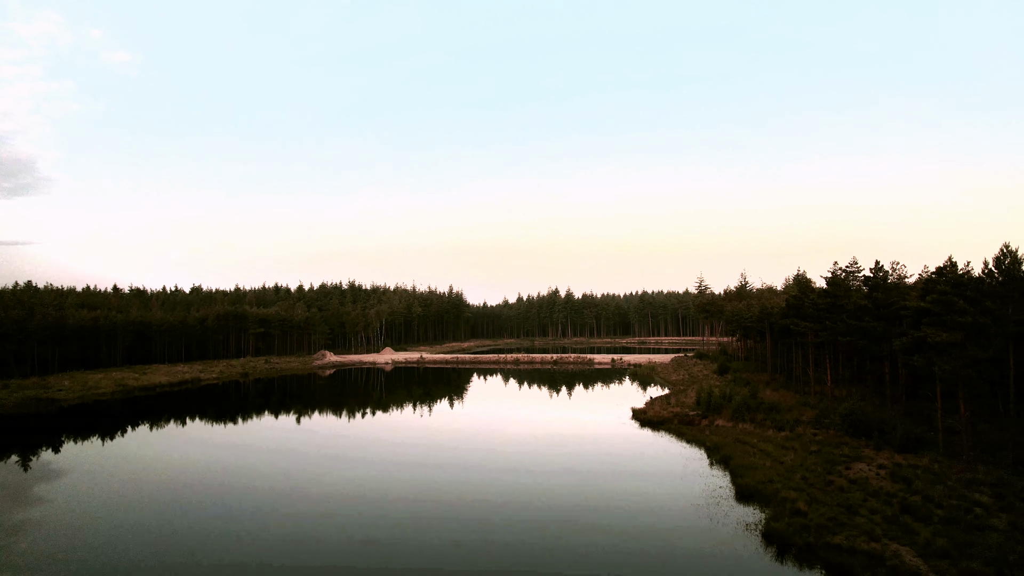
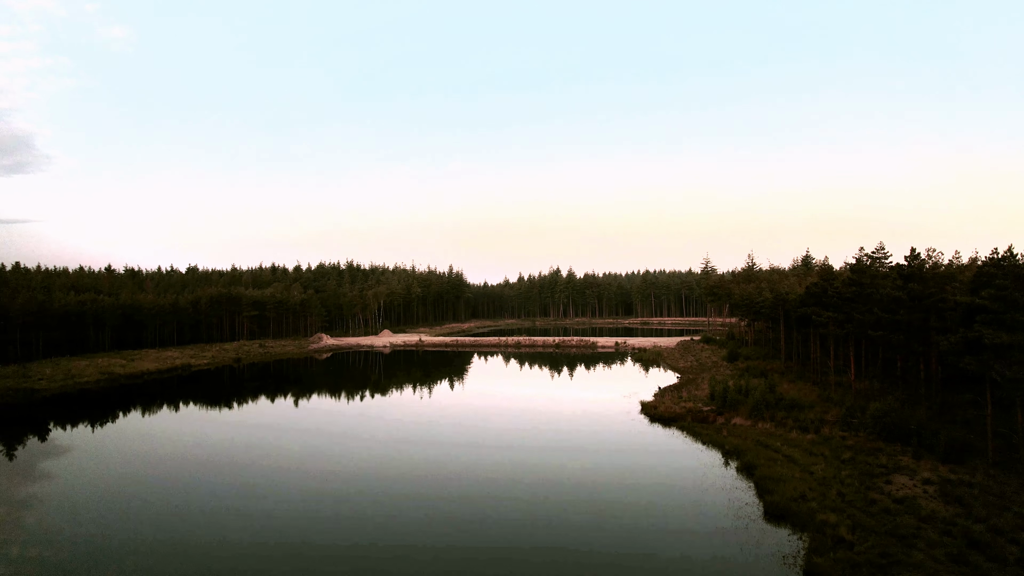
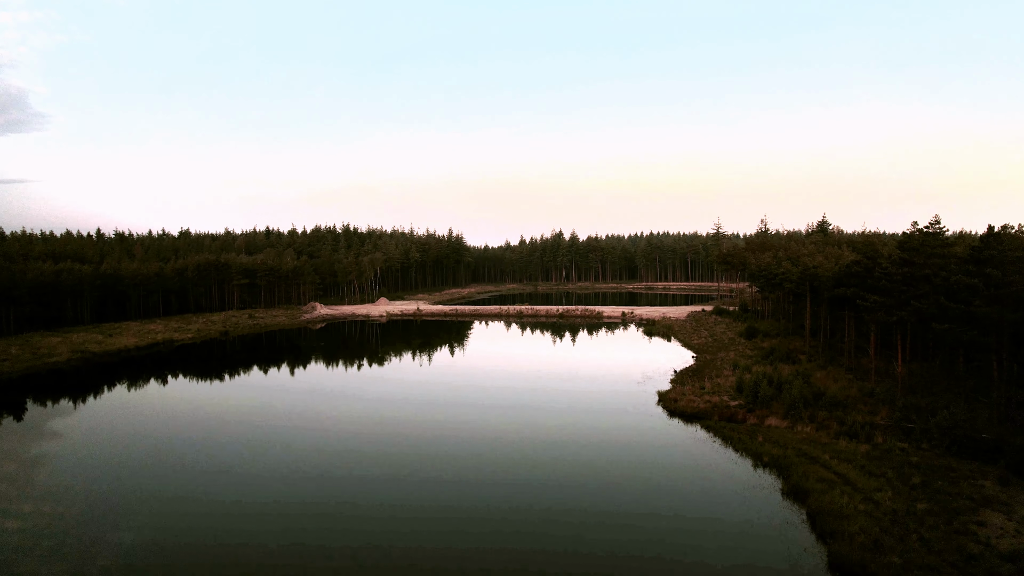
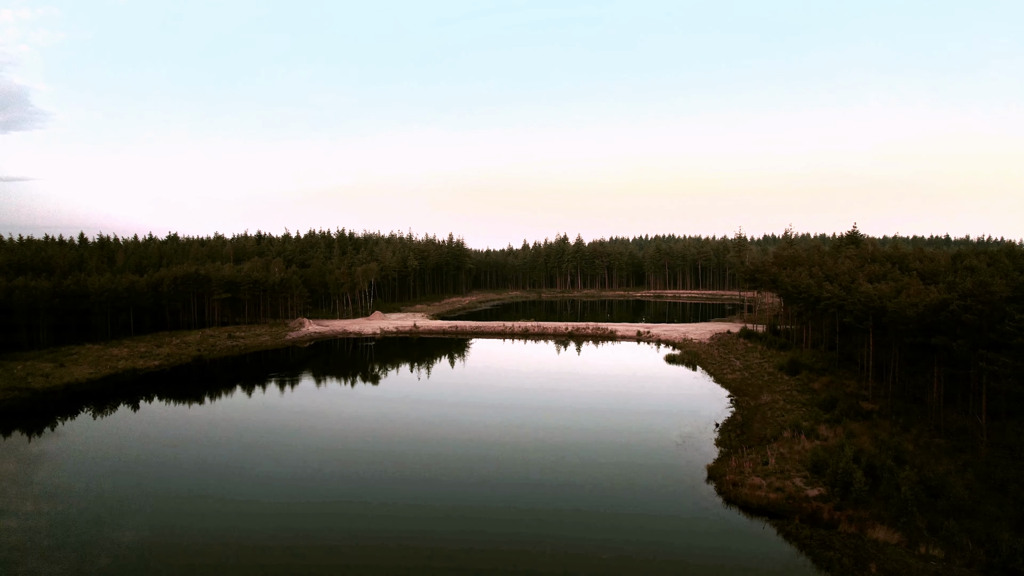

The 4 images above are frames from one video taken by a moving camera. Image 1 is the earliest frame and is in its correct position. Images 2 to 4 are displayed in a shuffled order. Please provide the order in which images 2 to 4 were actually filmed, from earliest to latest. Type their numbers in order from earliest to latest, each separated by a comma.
2, 3, 4
